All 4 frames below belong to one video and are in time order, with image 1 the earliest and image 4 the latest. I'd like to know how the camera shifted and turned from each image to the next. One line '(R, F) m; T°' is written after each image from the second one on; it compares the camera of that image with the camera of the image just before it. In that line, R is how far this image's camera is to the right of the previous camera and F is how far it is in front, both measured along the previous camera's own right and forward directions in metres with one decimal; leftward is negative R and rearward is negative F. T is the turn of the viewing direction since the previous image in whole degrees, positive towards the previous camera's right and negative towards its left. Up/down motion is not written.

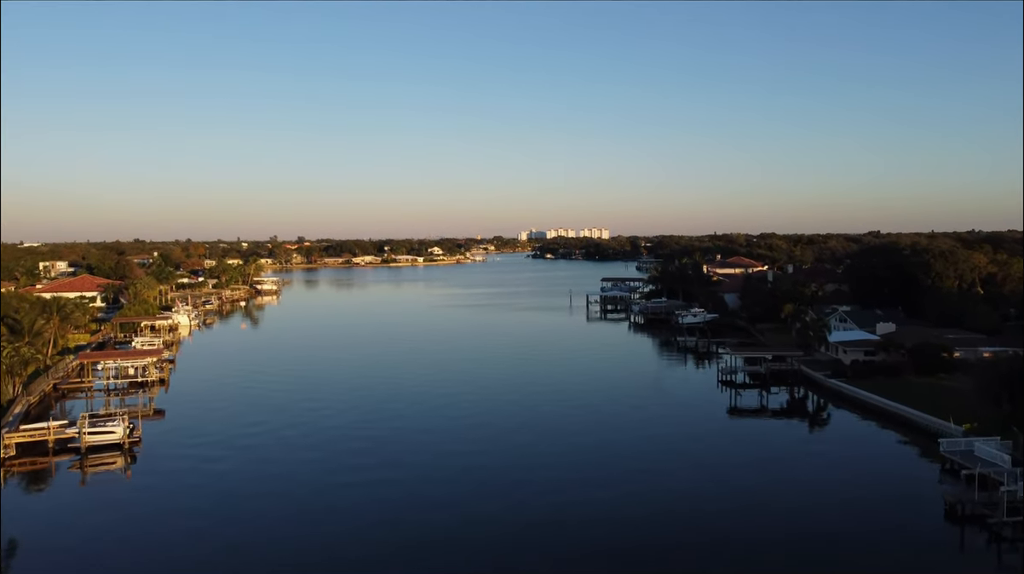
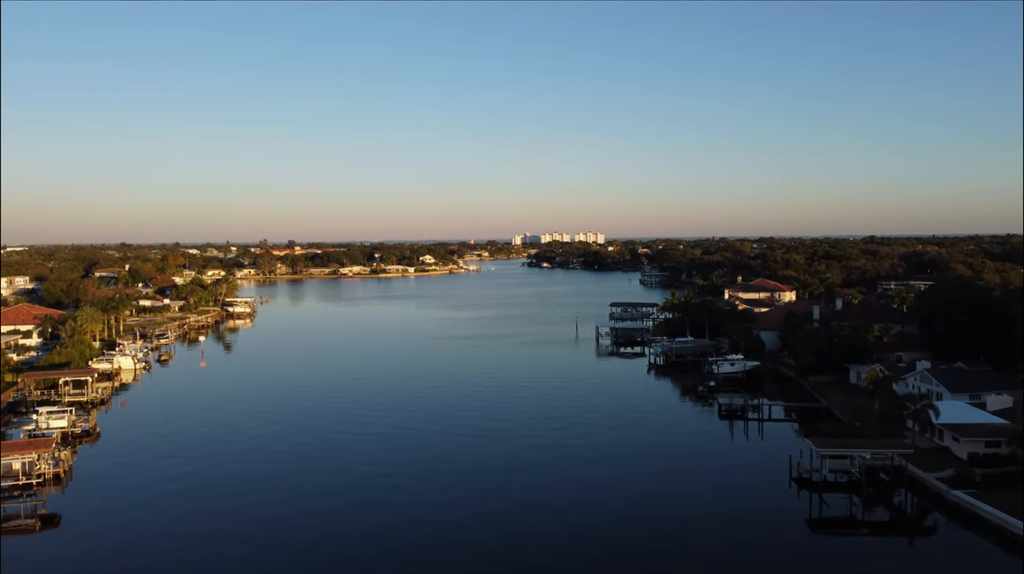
(-0.3, +5.1) m; 0°
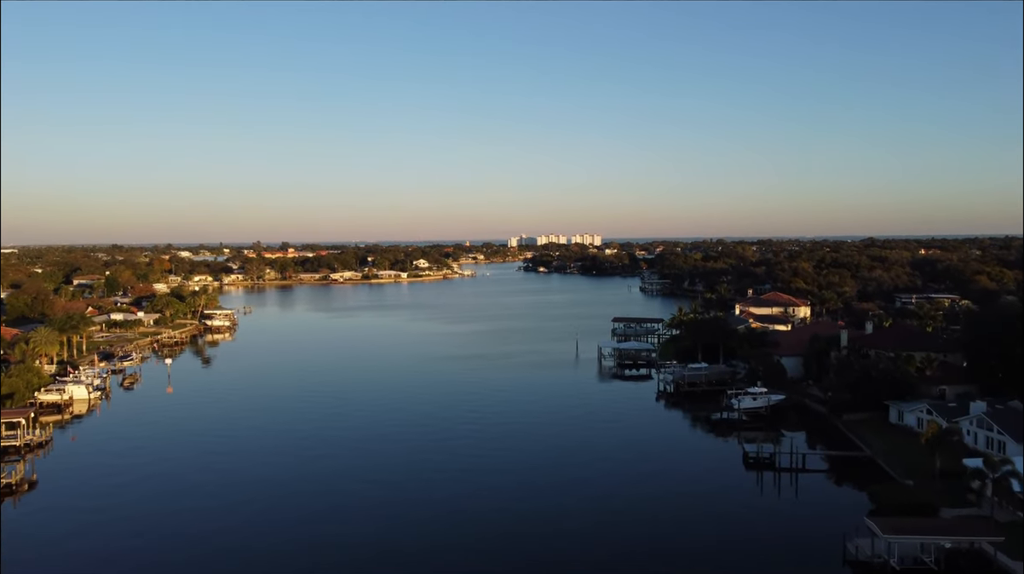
(0.0, +2.8) m; 0°
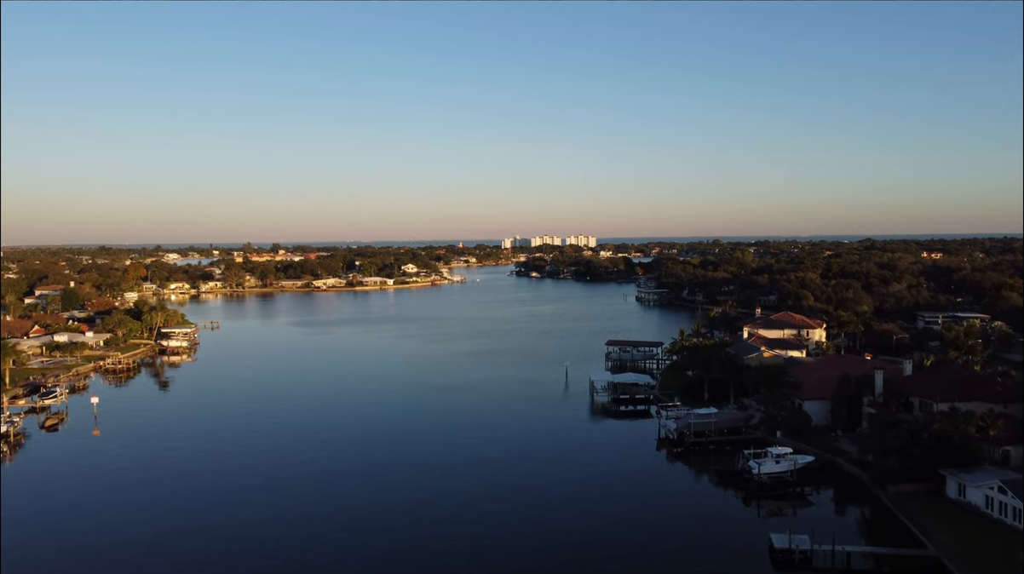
(+0.6, +4.1) m; 0°
